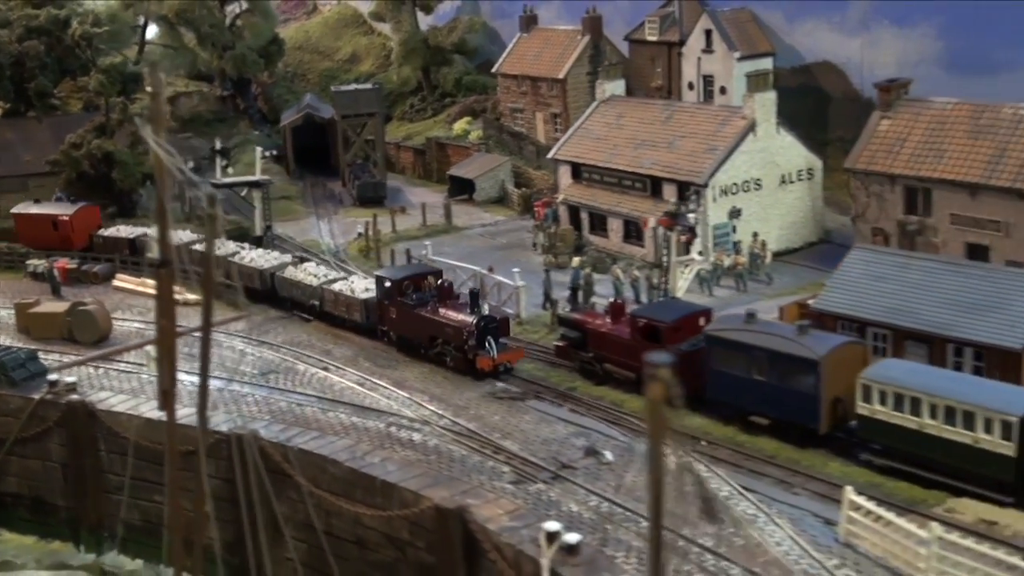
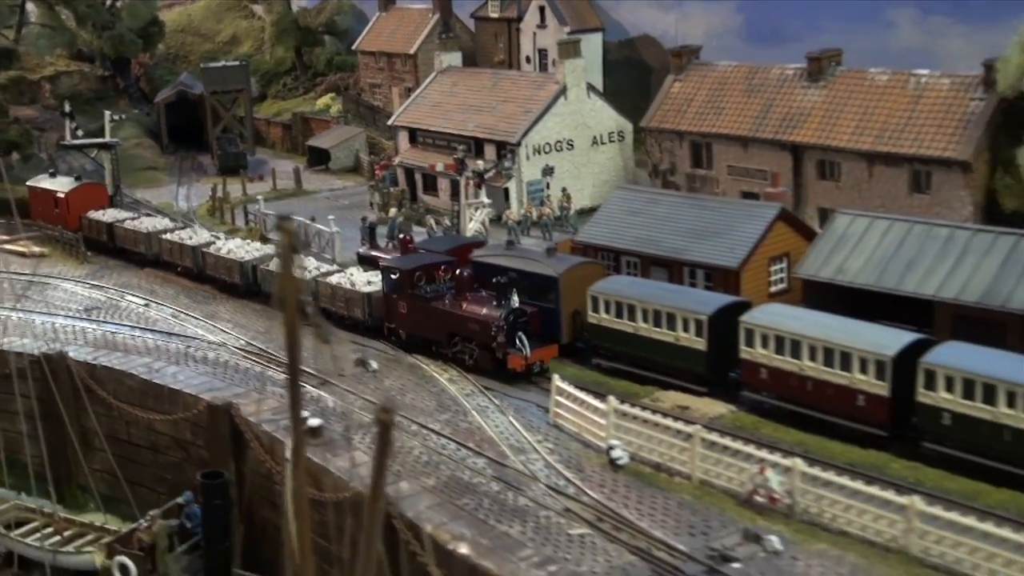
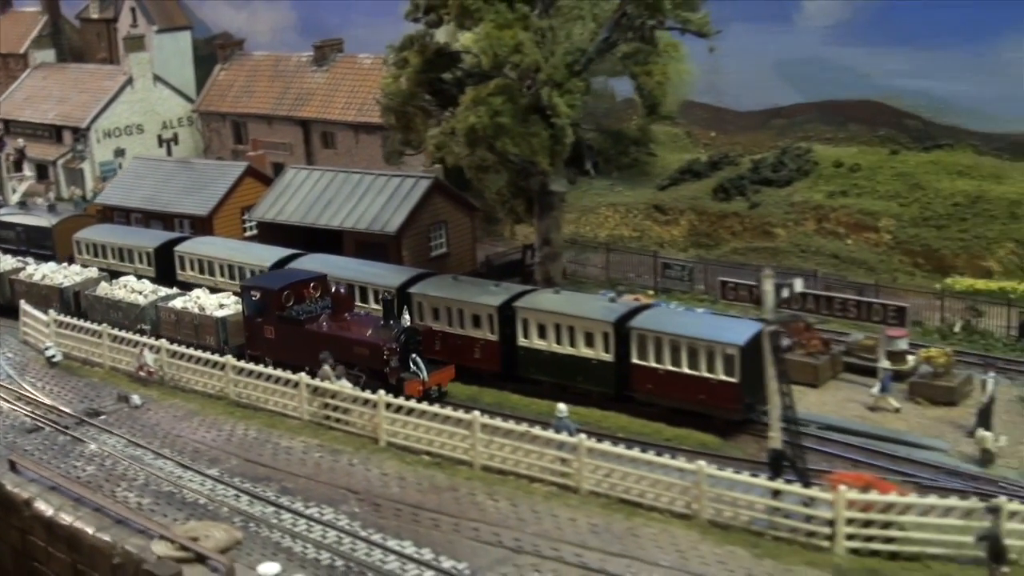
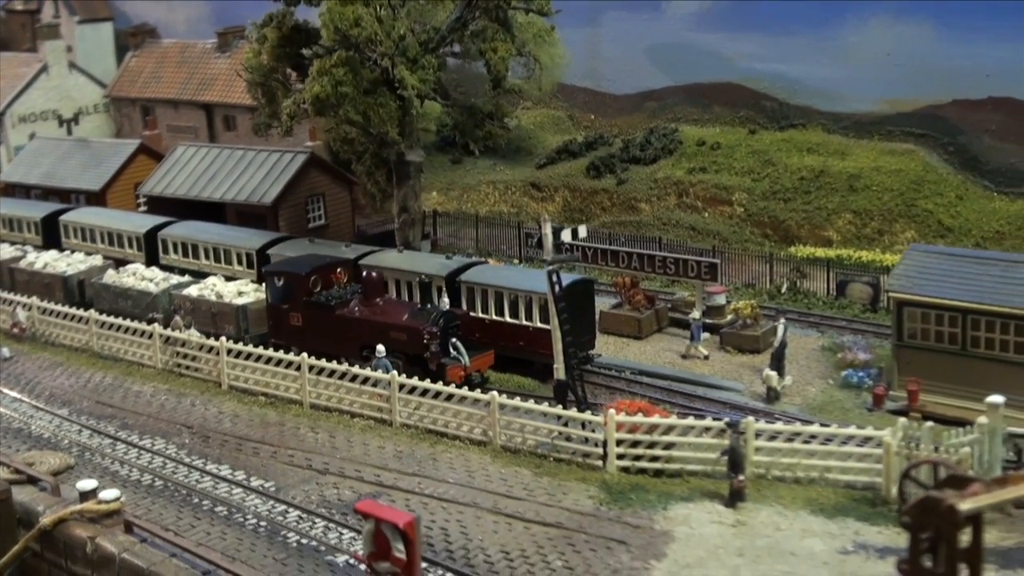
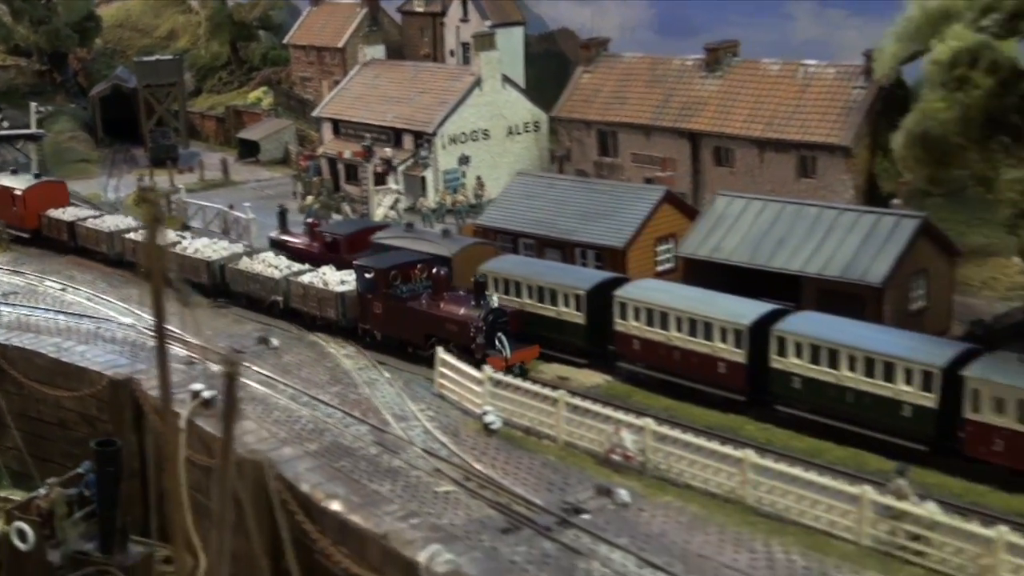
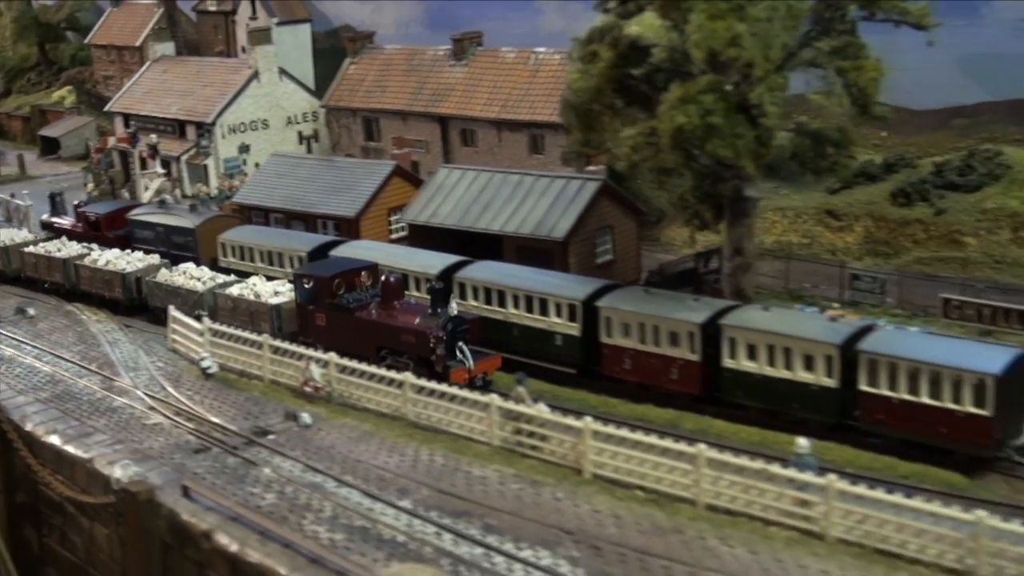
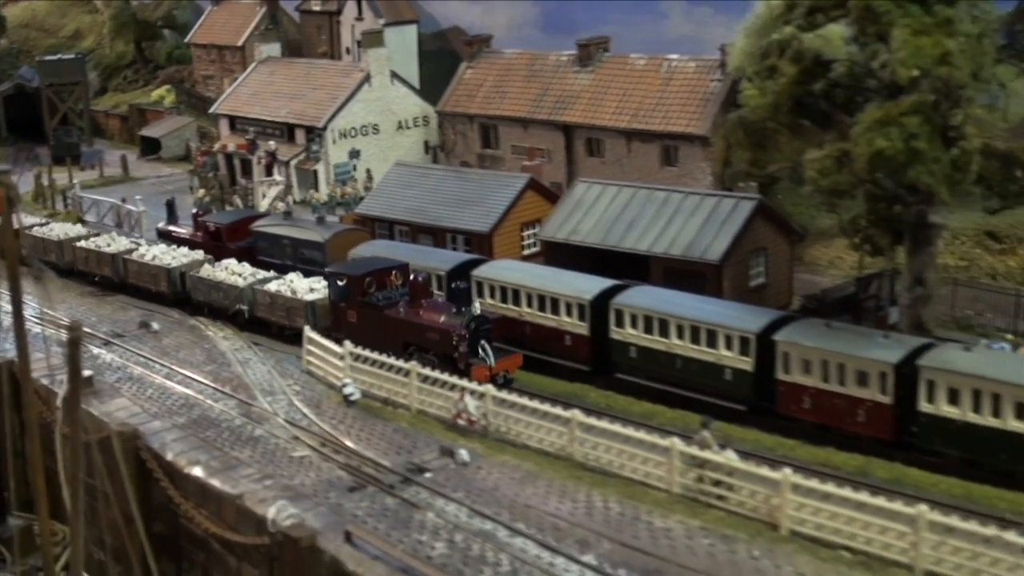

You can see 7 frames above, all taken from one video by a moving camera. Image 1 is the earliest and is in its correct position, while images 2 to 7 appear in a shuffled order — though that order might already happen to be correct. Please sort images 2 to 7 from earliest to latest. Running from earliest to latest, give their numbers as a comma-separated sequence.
2, 5, 7, 6, 3, 4
